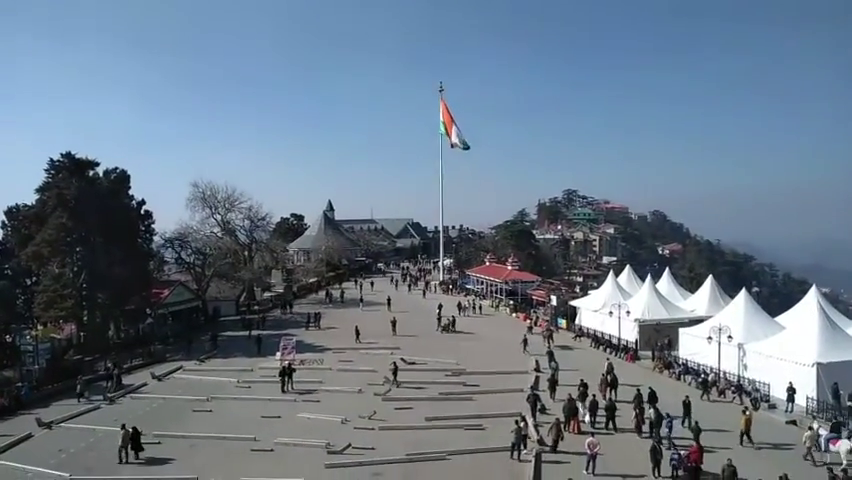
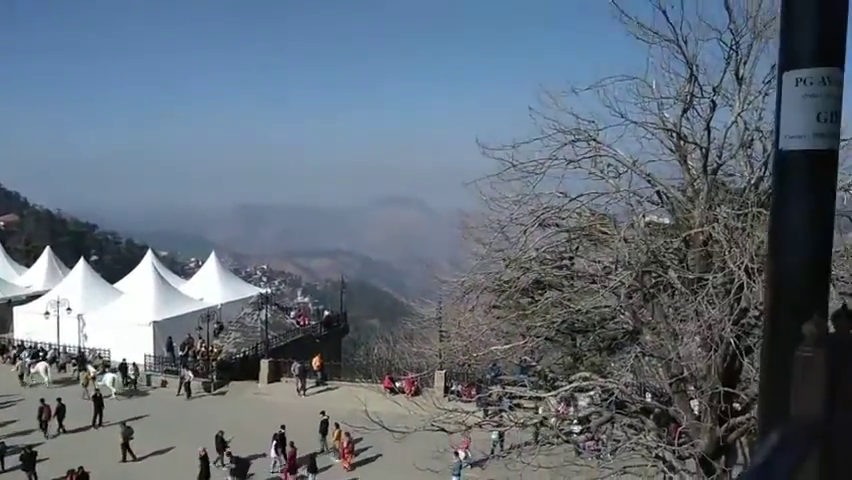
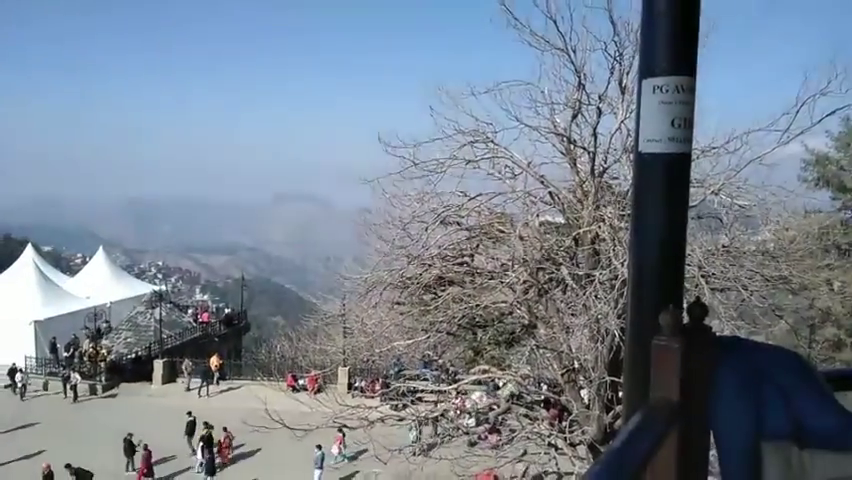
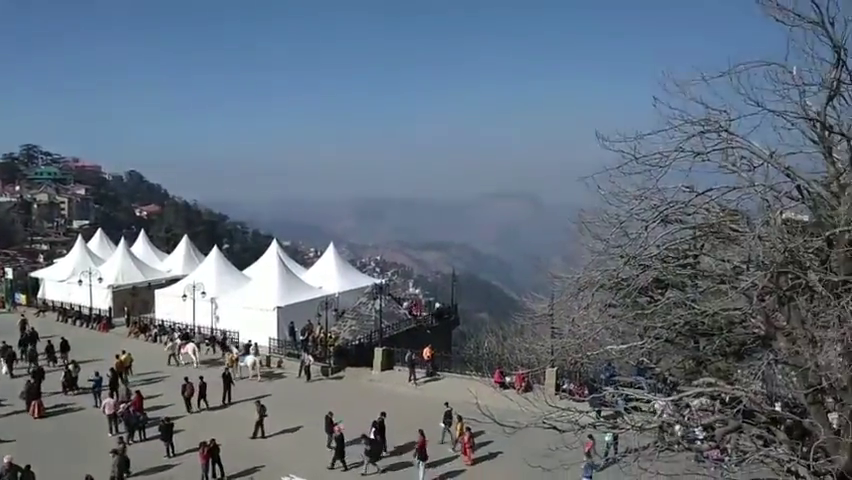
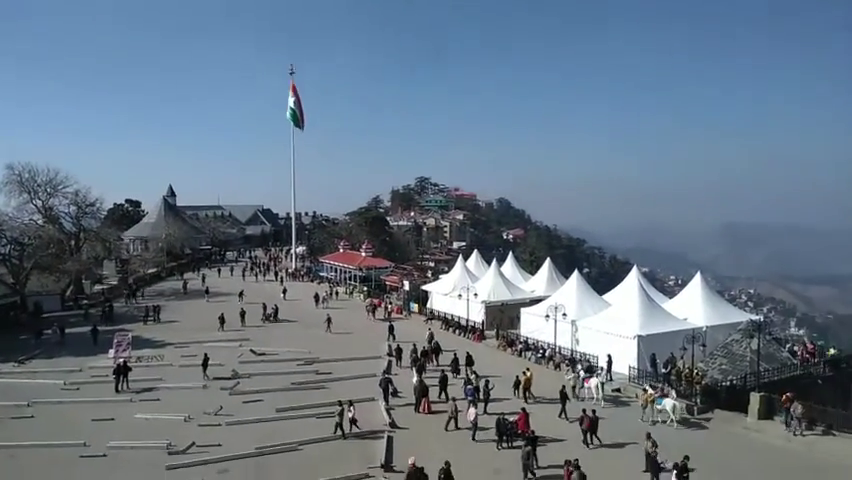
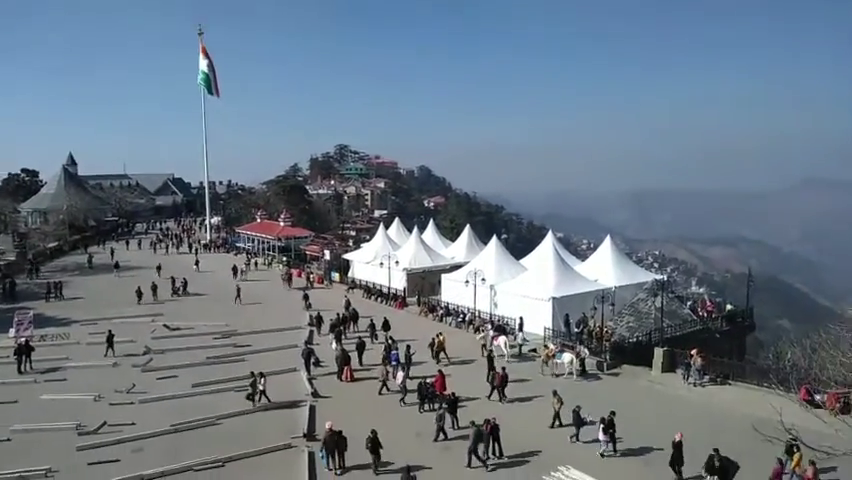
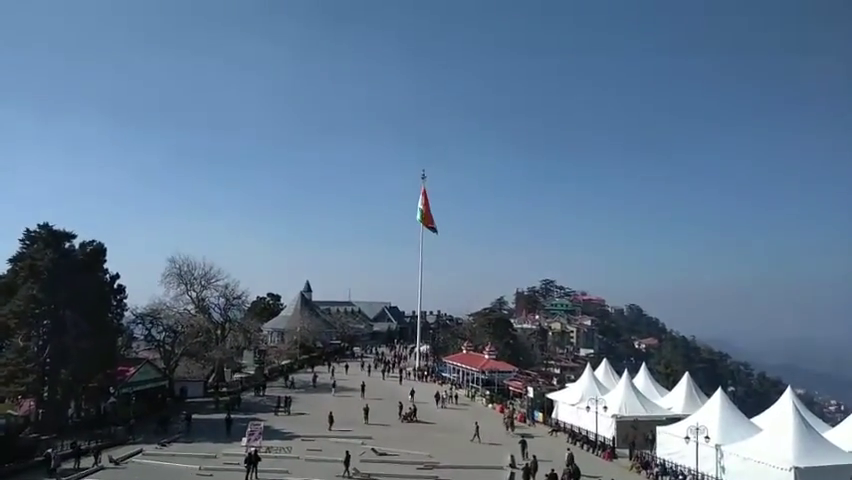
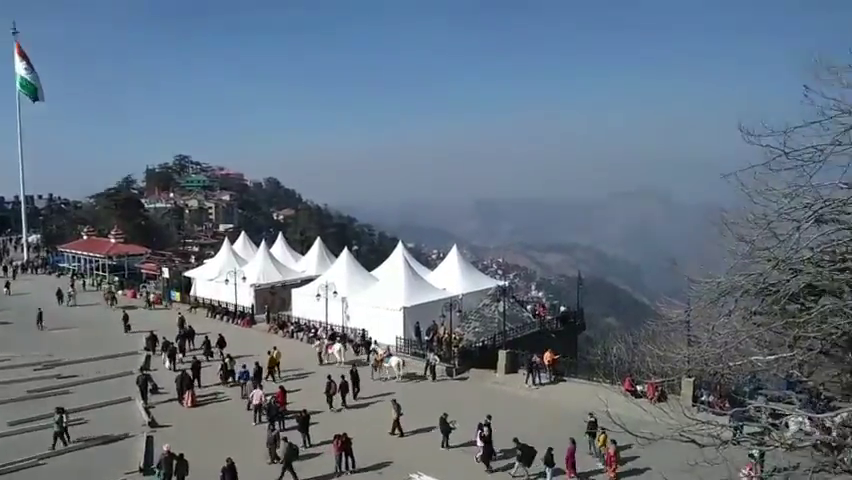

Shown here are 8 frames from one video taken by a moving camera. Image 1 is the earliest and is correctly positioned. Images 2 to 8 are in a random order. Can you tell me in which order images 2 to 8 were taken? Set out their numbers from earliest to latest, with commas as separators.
7, 5, 6, 8, 4, 2, 3
